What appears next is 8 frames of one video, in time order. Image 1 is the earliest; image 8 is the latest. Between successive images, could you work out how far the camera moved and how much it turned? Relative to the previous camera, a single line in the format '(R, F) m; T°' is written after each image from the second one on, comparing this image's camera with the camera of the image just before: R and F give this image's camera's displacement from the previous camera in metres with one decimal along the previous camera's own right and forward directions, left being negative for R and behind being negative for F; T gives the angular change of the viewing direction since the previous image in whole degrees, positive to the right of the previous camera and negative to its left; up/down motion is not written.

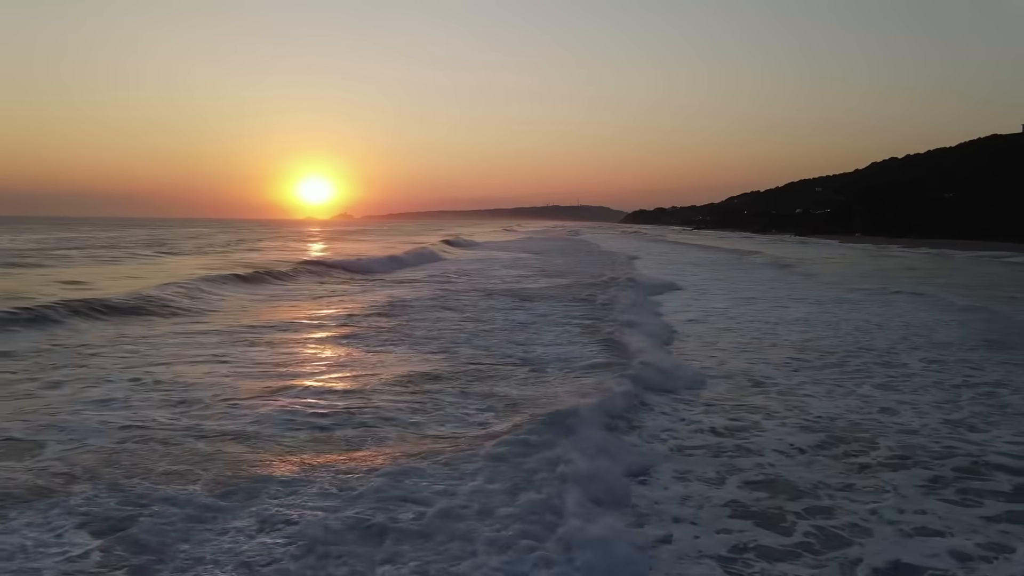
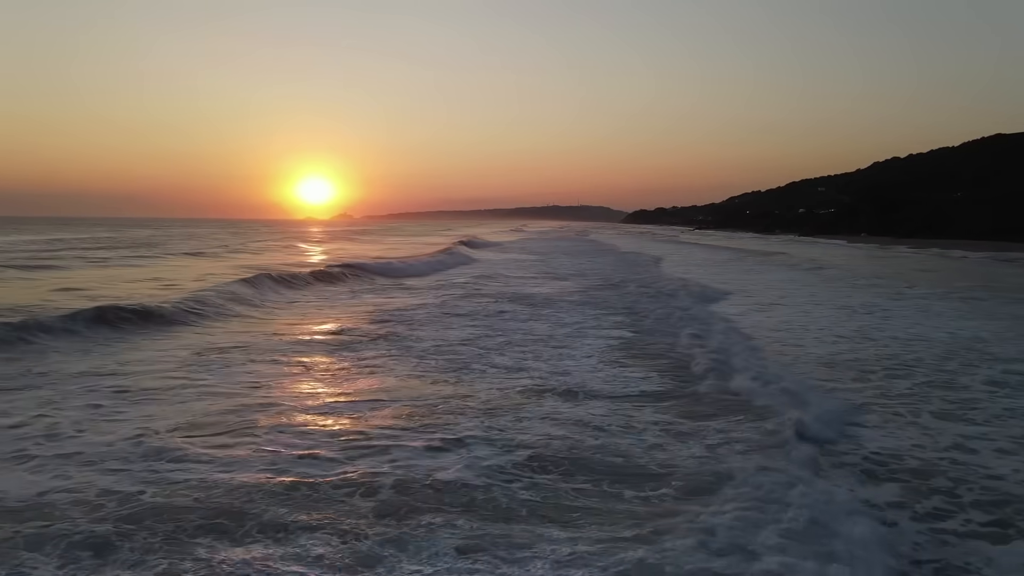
(-0.5, +0.9) m; 0°
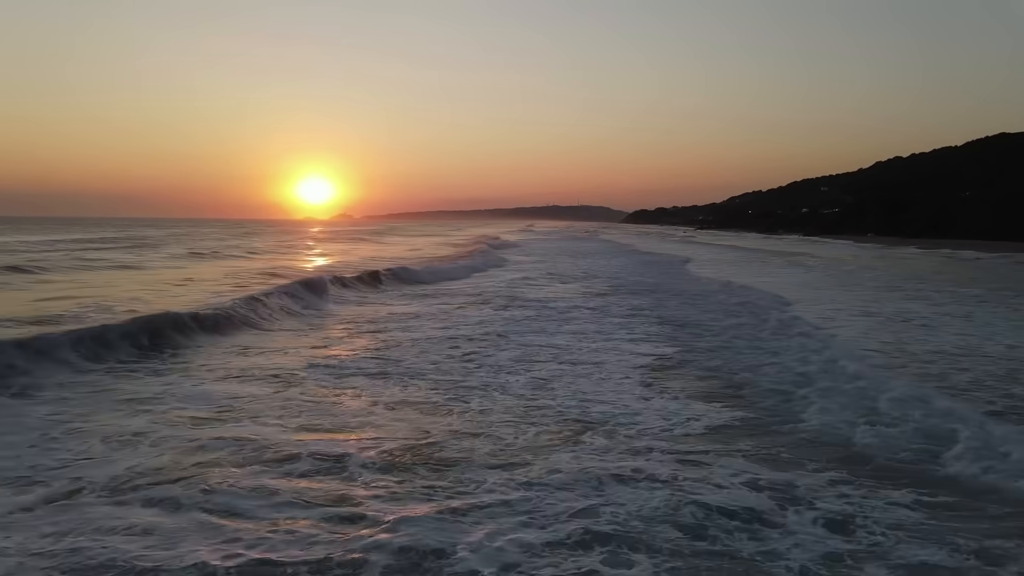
(-0.5, +0.9) m; 0°
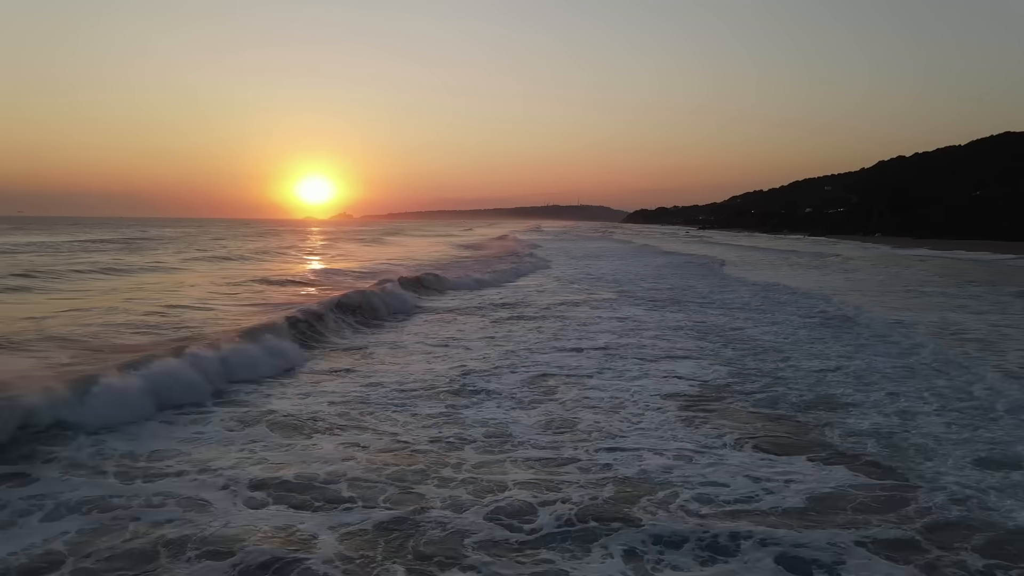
(-0.4, +1.4) m; 0°
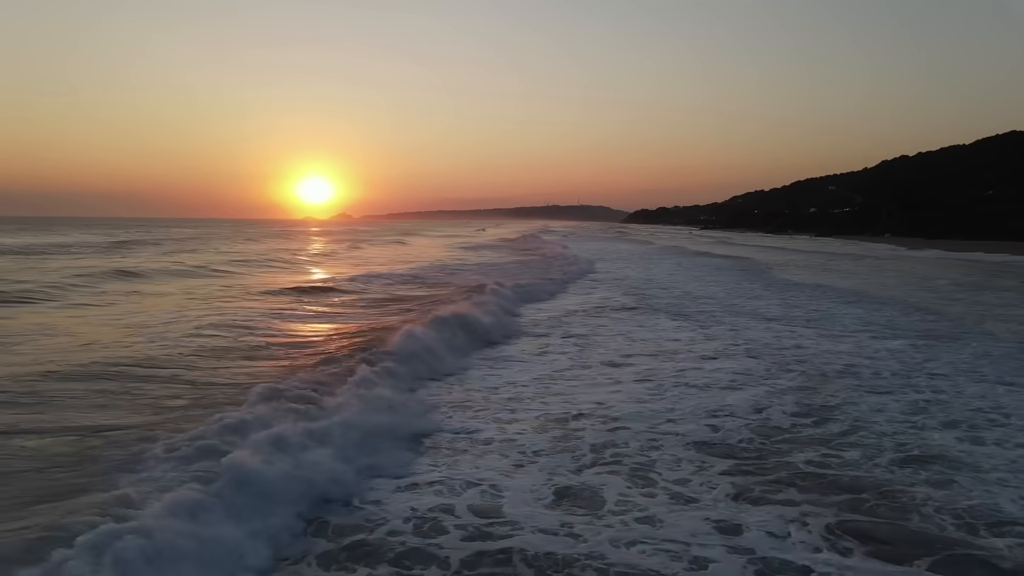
(-0.2, +1.6) m; 0°
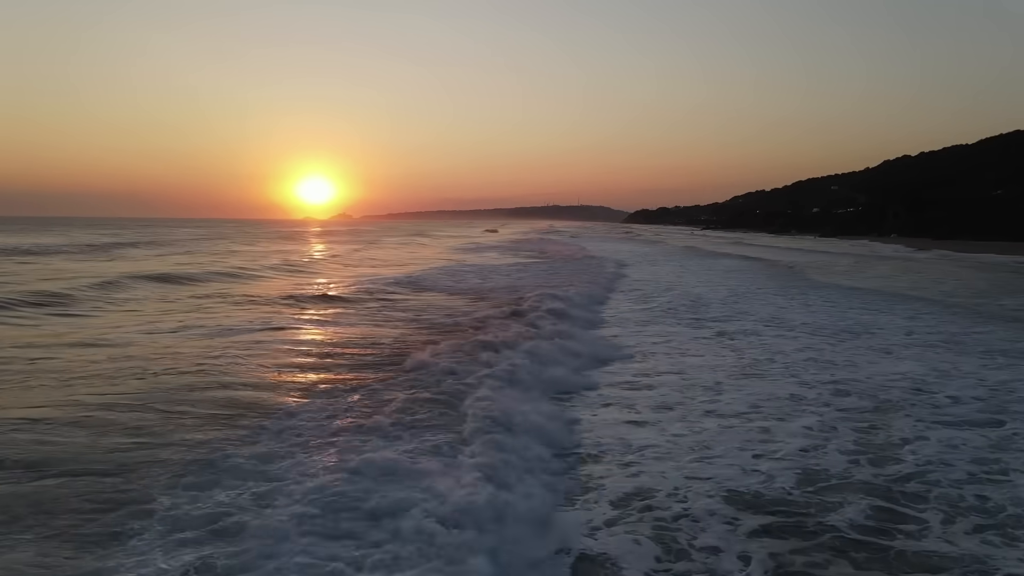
(-0.1, +1.0) m; 0°
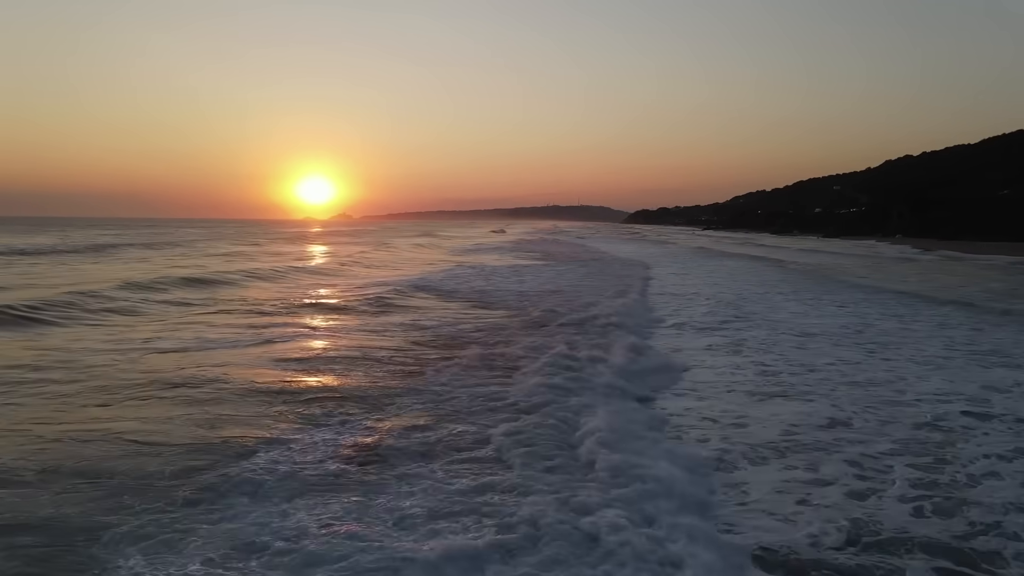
(-0.3, +0.7) m; 0°
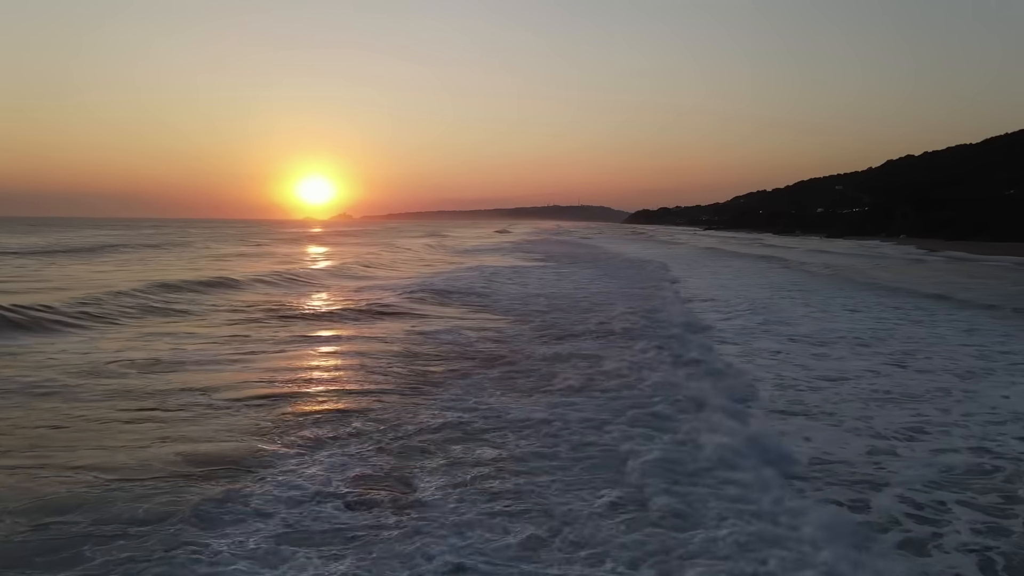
(-0.2, +0.6) m; 0°
